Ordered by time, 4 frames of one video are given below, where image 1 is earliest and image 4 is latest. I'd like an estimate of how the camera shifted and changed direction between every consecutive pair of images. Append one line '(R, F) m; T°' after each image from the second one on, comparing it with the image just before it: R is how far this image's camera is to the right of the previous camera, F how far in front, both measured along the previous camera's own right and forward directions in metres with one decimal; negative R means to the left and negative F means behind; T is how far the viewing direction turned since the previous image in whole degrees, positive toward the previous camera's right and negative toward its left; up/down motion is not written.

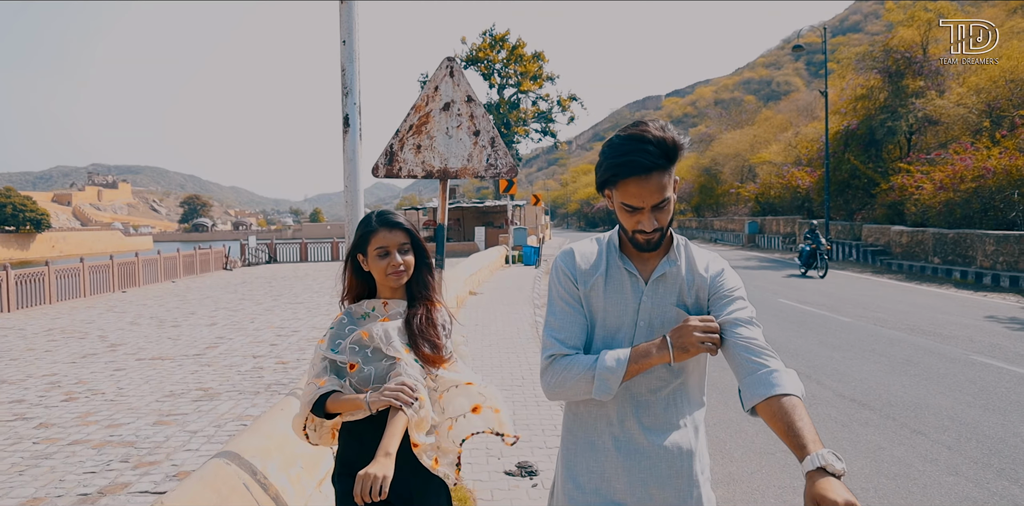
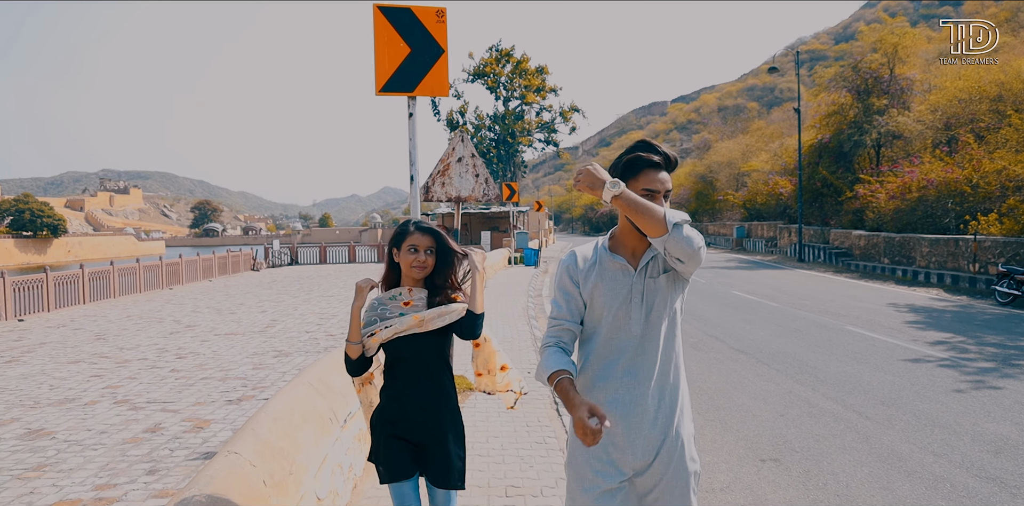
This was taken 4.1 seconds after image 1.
(+0.2, -2.6) m; -1°
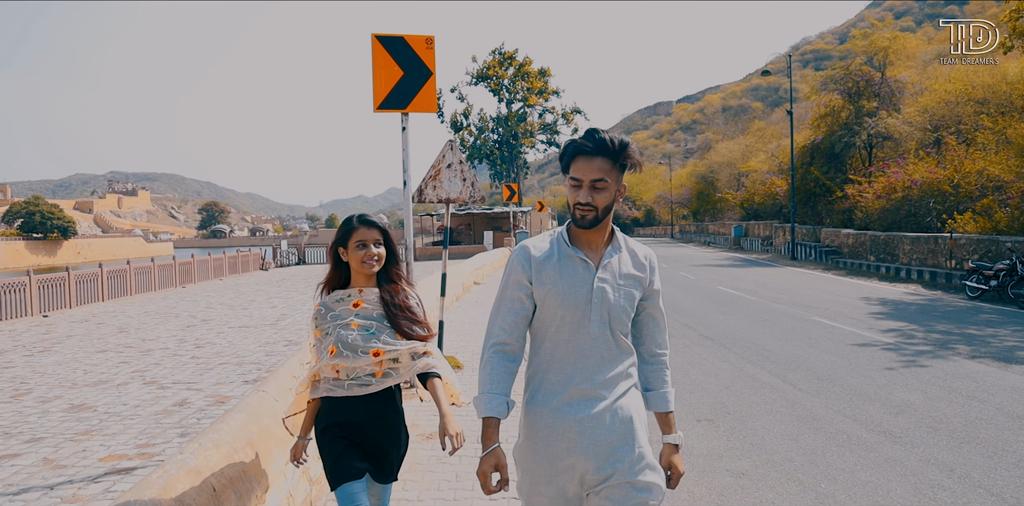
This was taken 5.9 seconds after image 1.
(+0.2, -0.8) m; -1°
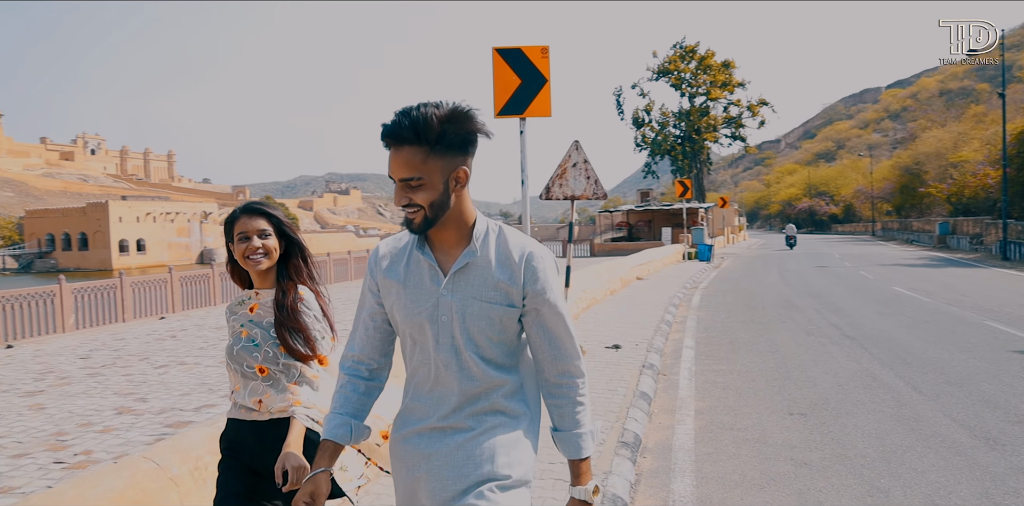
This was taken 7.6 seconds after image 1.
(+0.7, -0.5) m; -16°
